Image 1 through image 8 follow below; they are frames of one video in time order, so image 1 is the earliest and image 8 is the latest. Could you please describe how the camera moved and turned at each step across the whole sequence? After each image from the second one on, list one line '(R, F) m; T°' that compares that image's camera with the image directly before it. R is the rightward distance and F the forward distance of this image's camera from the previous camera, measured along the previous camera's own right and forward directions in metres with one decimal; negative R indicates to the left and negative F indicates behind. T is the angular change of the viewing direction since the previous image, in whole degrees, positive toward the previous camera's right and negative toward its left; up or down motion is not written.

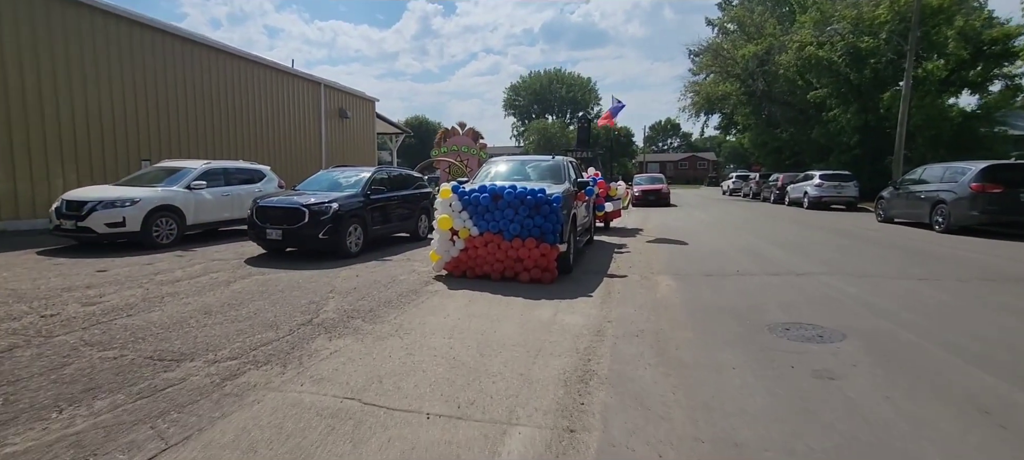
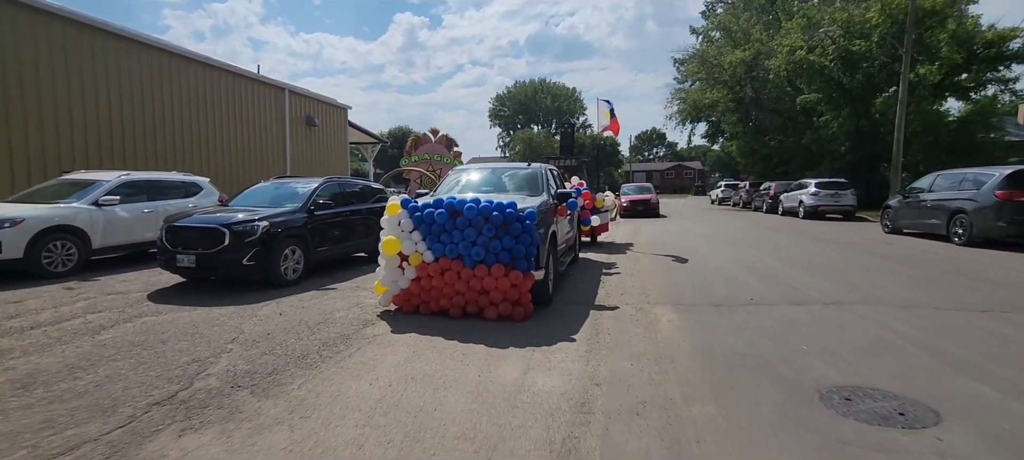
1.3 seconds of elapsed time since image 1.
(+0.3, +1.4) m; +1°
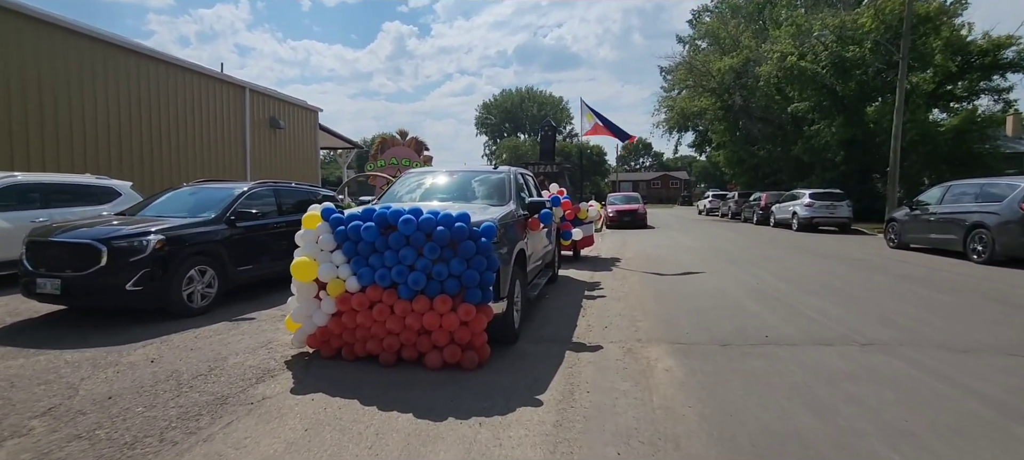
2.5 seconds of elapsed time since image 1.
(+0.3, +1.3) m; +2°
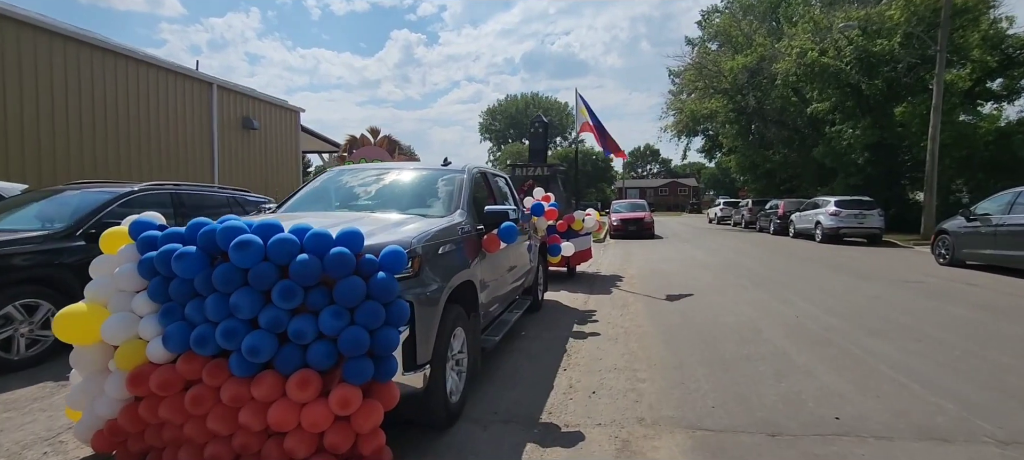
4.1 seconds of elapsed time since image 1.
(+0.5, +1.8) m; -1°
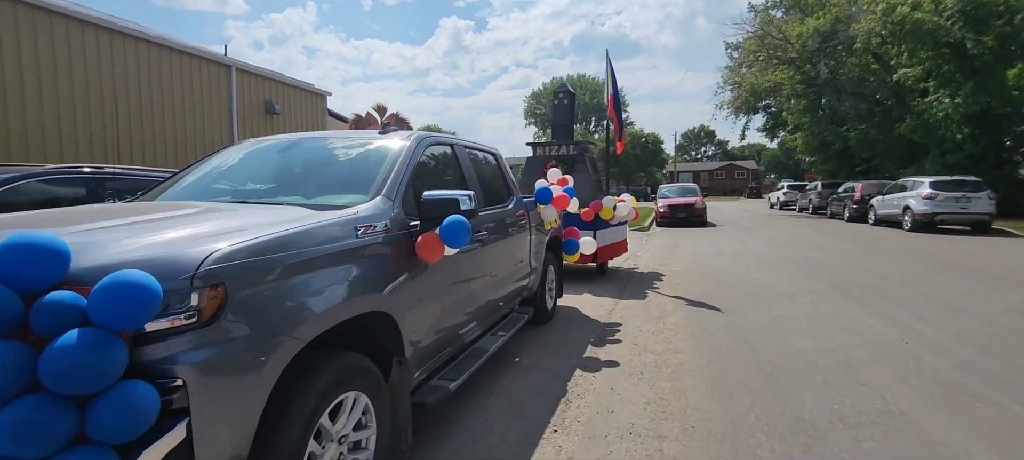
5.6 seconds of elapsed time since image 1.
(+0.6, +1.6) m; -6°
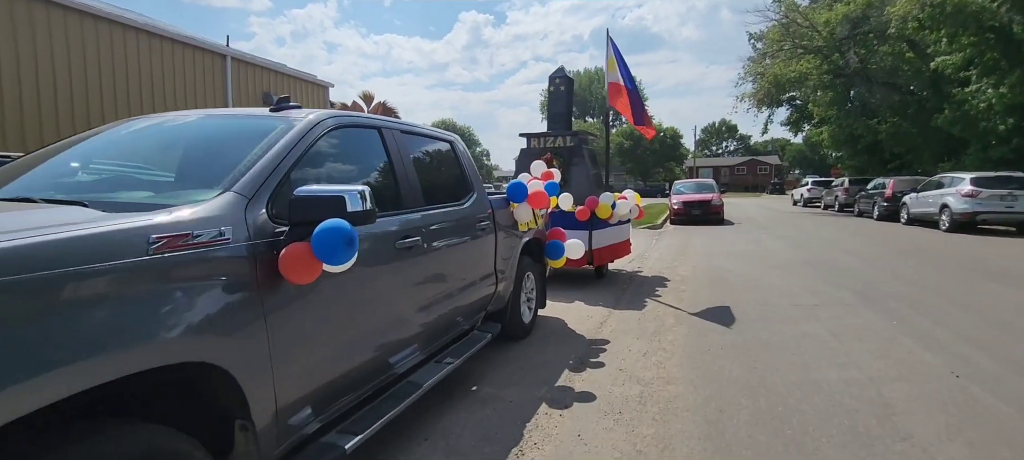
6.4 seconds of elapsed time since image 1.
(+0.5, +0.8) m; -2°
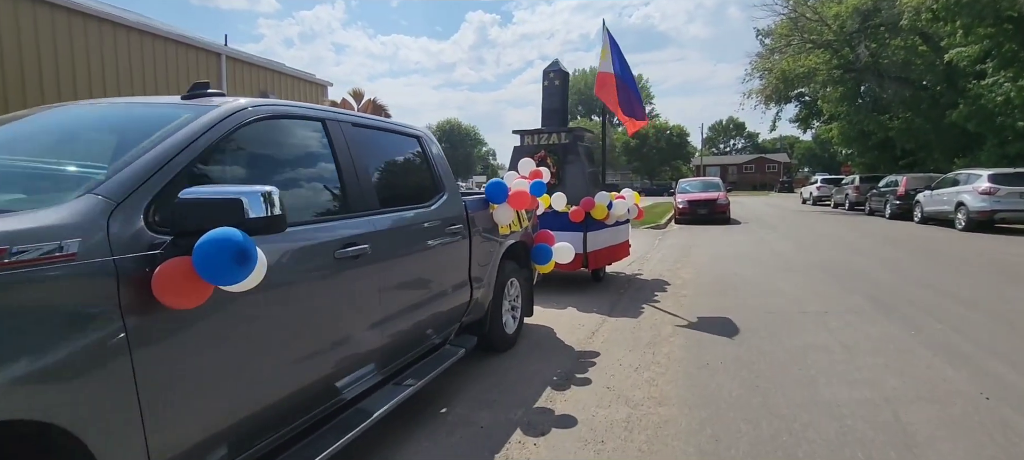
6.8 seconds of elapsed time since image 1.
(+0.3, +0.4) m; -1°
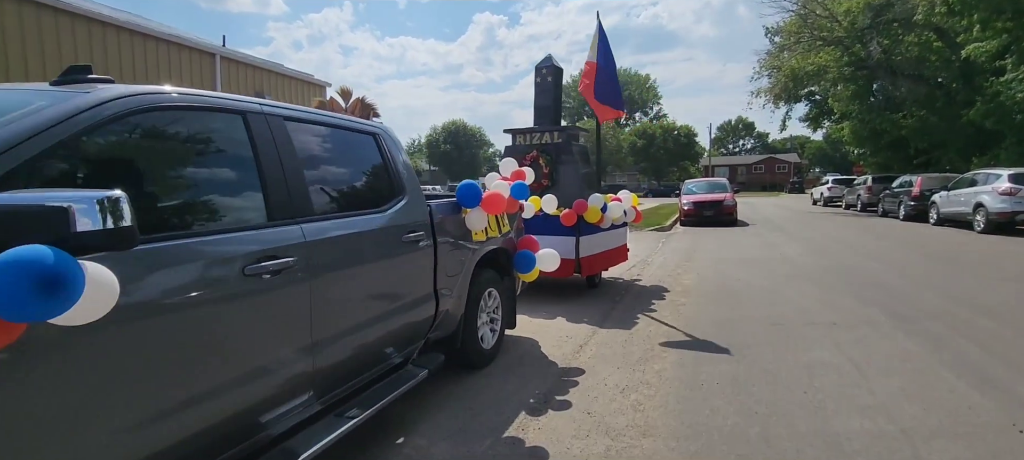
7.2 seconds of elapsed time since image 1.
(+0.3, +0.4) m; -1°
